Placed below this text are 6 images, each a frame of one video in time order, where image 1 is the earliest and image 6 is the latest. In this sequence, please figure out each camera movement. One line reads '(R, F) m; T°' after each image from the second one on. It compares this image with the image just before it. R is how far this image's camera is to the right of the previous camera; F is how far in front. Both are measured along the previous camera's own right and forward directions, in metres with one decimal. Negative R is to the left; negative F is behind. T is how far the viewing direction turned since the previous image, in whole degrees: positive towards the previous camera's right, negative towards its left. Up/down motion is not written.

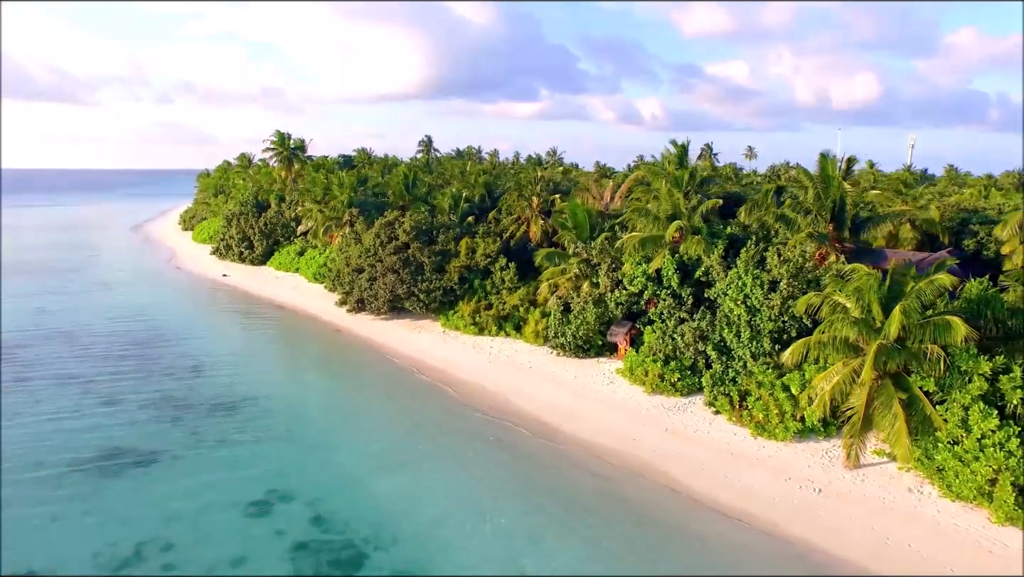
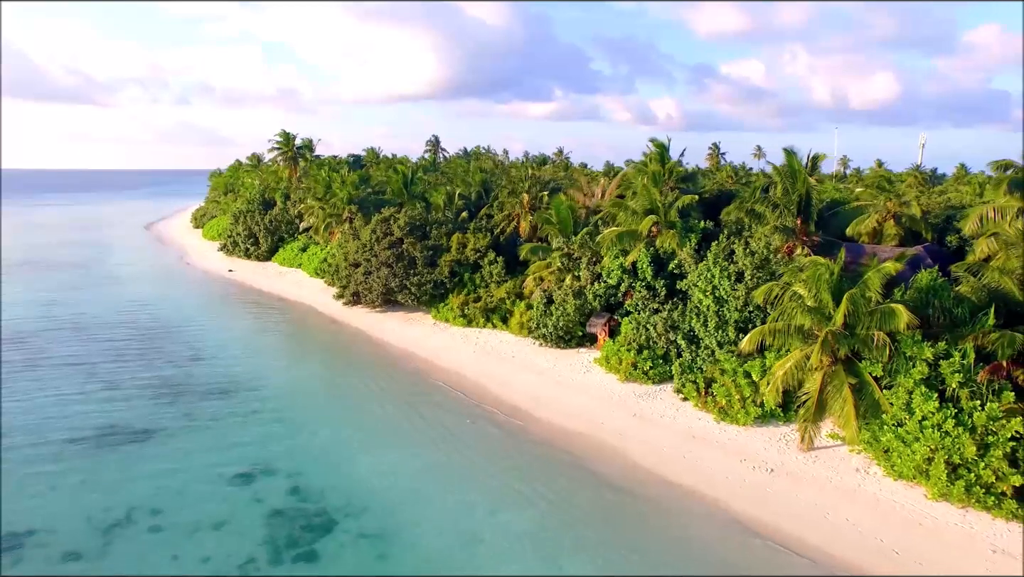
(+1.2, -0.9) m; -1°
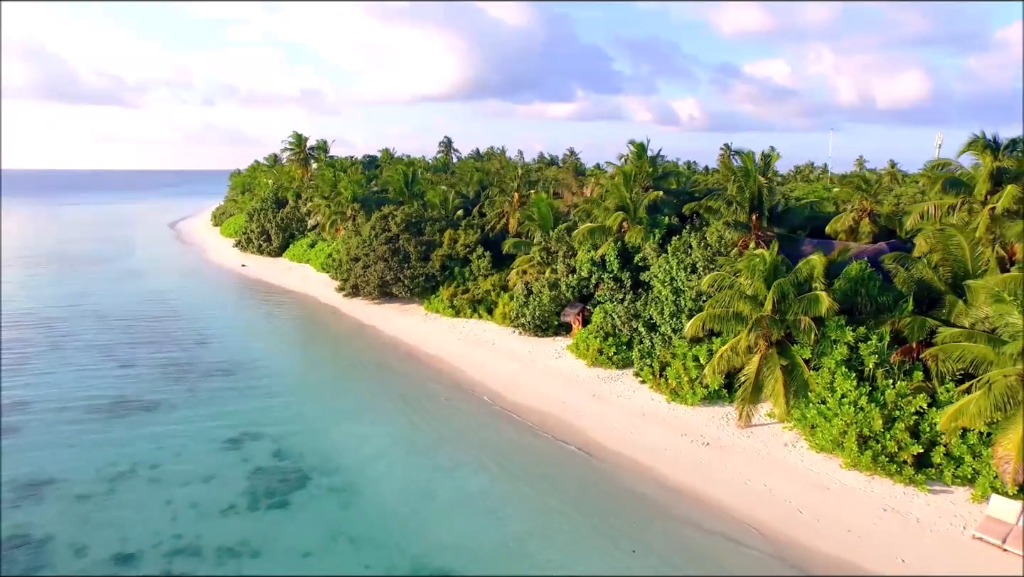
(+1.8, -1.8) m; -2°
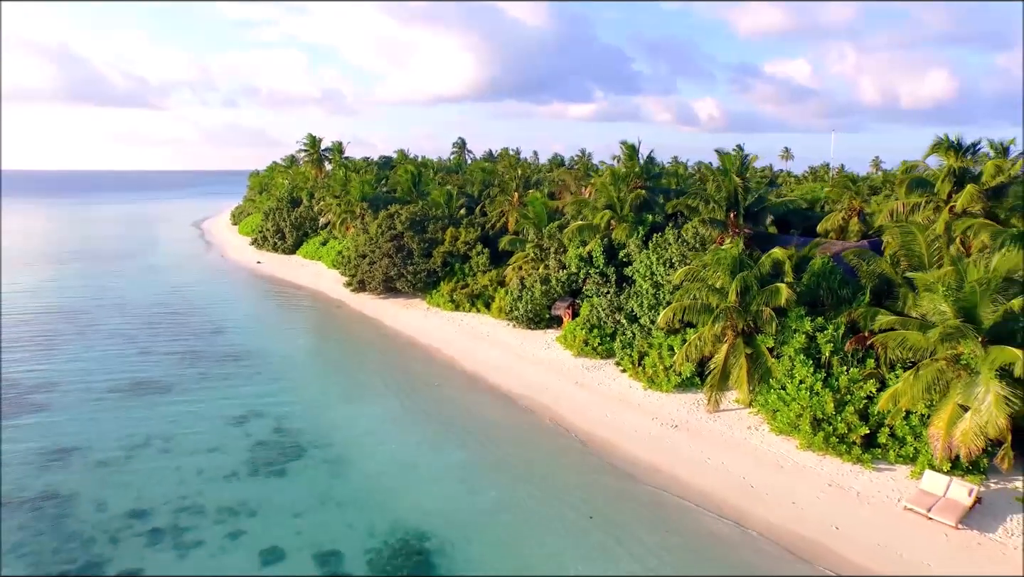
(+1.1, -1.4) m; -2°
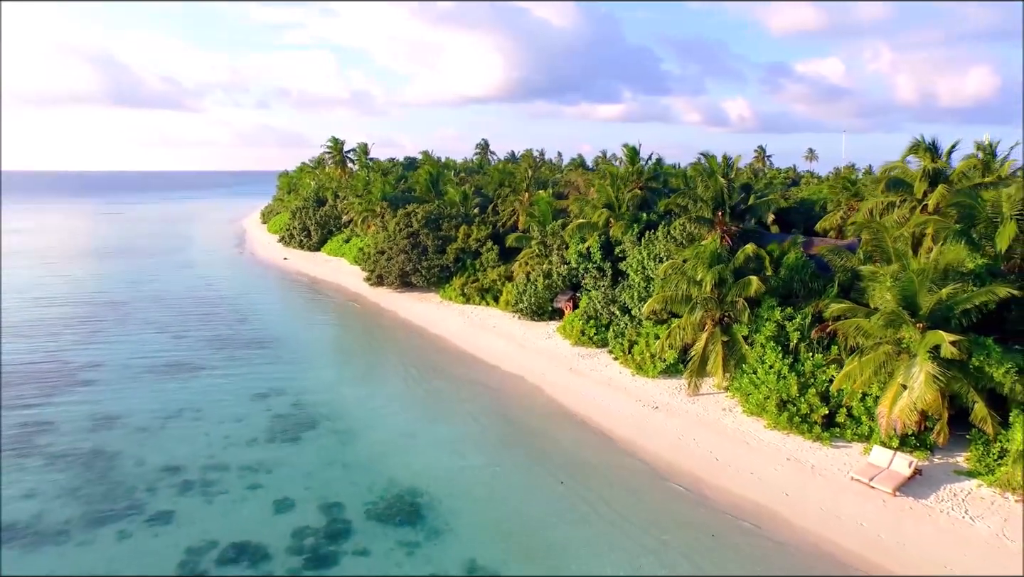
(+1.1, -1.8) m; -2°
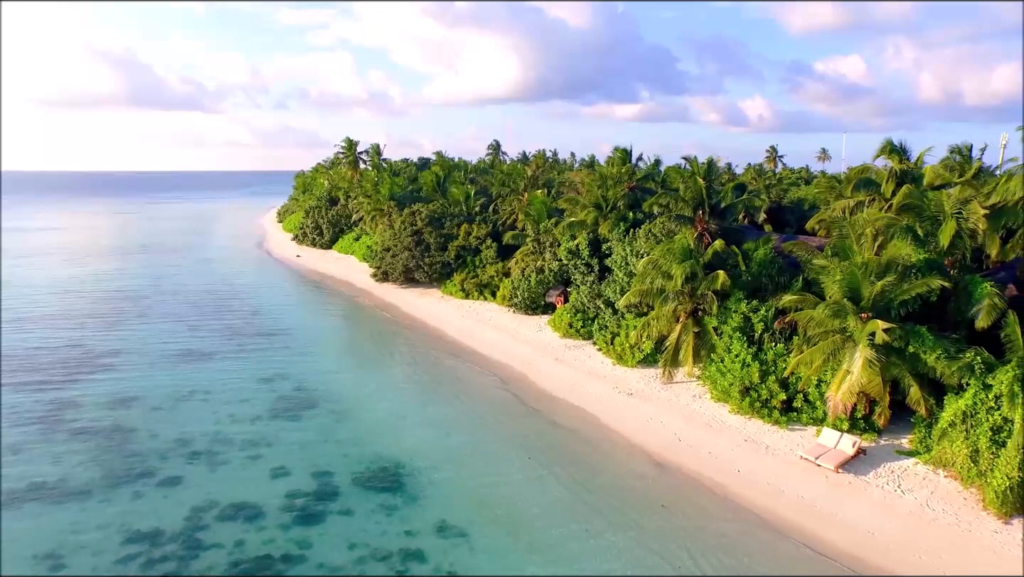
(+1.2, -1.4) m; -2°
